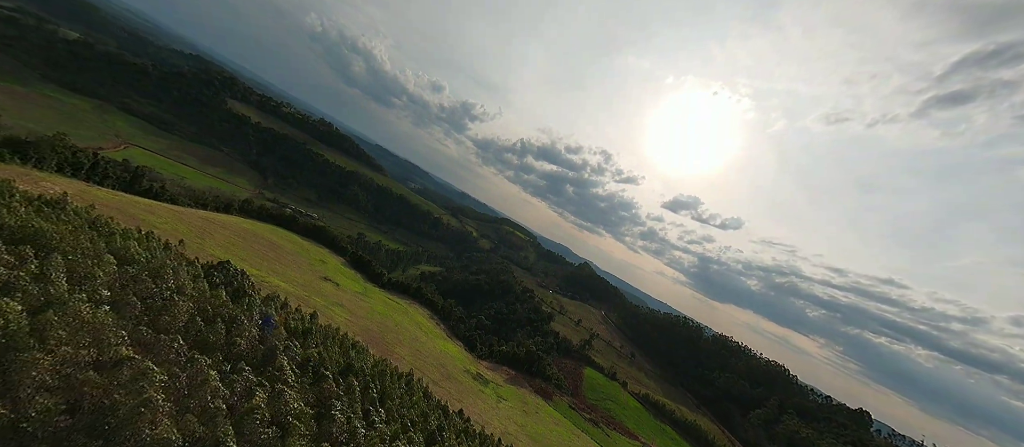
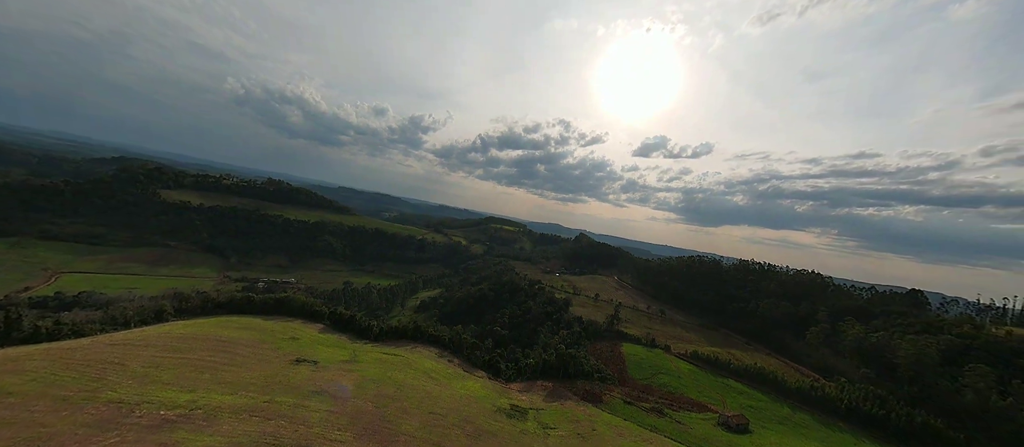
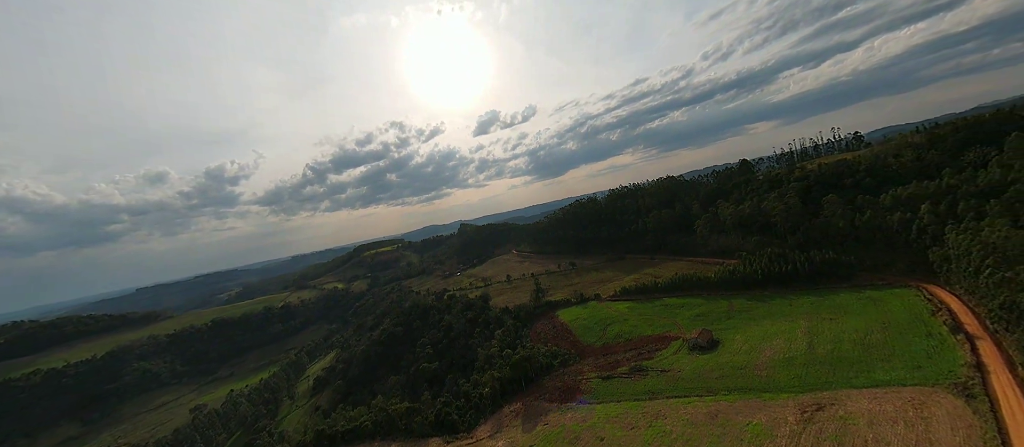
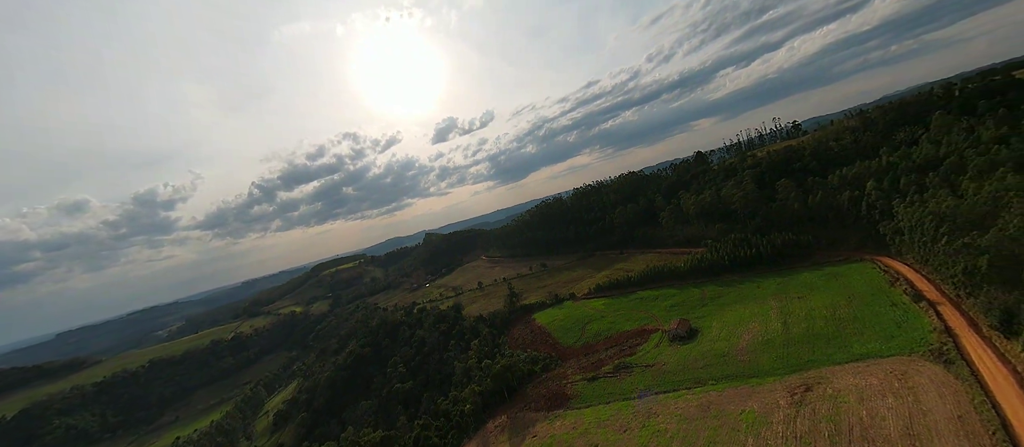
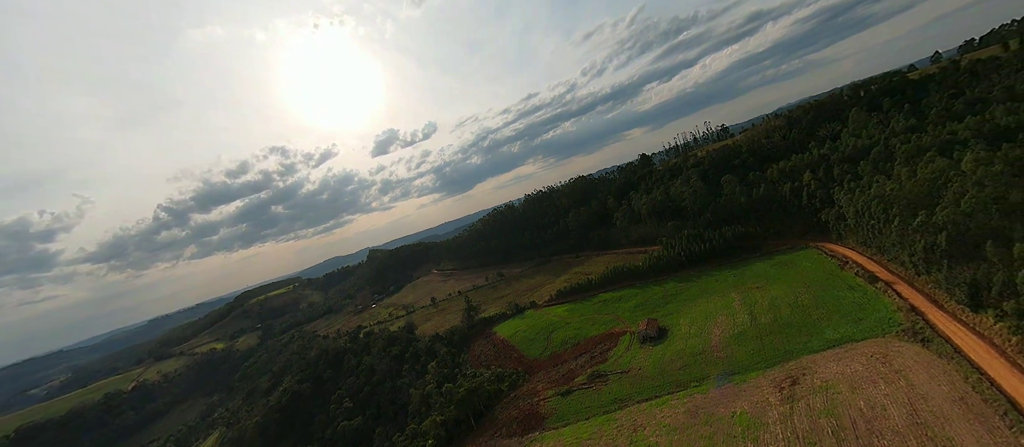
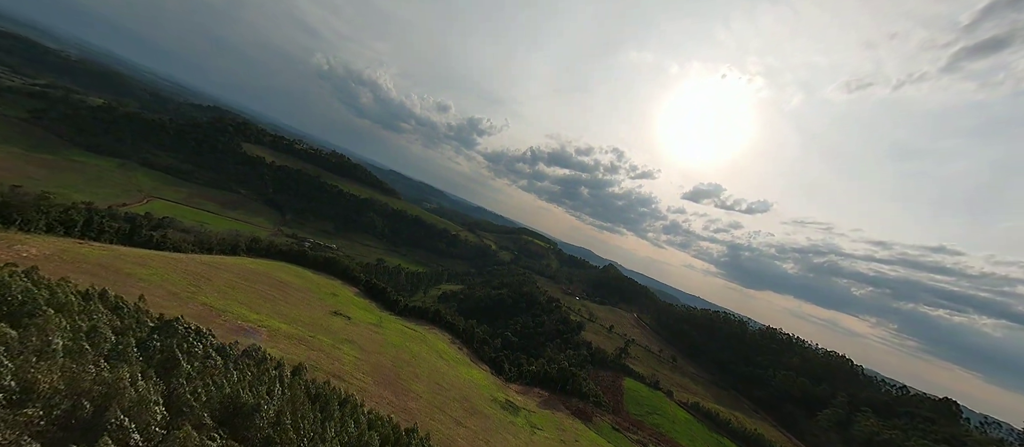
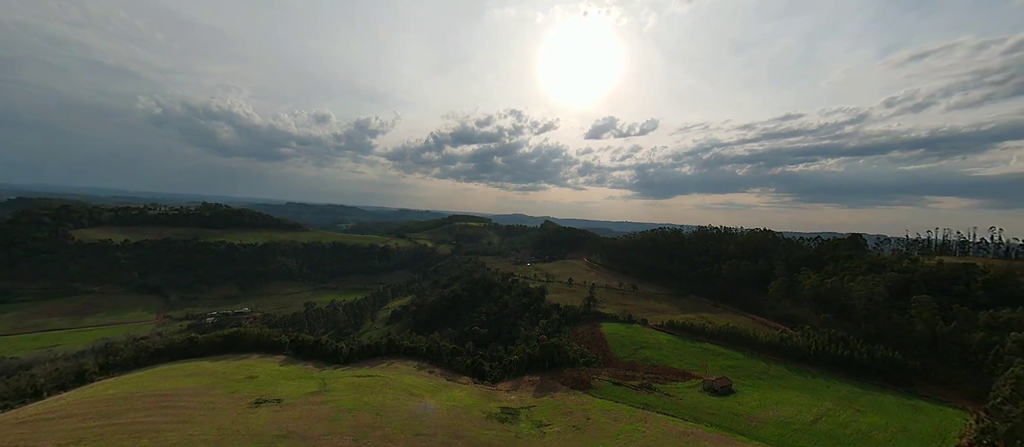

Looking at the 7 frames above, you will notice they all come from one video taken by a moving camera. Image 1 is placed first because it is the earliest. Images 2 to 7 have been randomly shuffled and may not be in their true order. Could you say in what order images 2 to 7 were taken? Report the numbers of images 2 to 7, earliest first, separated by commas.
6, 2, 7, 3, 4, 5
